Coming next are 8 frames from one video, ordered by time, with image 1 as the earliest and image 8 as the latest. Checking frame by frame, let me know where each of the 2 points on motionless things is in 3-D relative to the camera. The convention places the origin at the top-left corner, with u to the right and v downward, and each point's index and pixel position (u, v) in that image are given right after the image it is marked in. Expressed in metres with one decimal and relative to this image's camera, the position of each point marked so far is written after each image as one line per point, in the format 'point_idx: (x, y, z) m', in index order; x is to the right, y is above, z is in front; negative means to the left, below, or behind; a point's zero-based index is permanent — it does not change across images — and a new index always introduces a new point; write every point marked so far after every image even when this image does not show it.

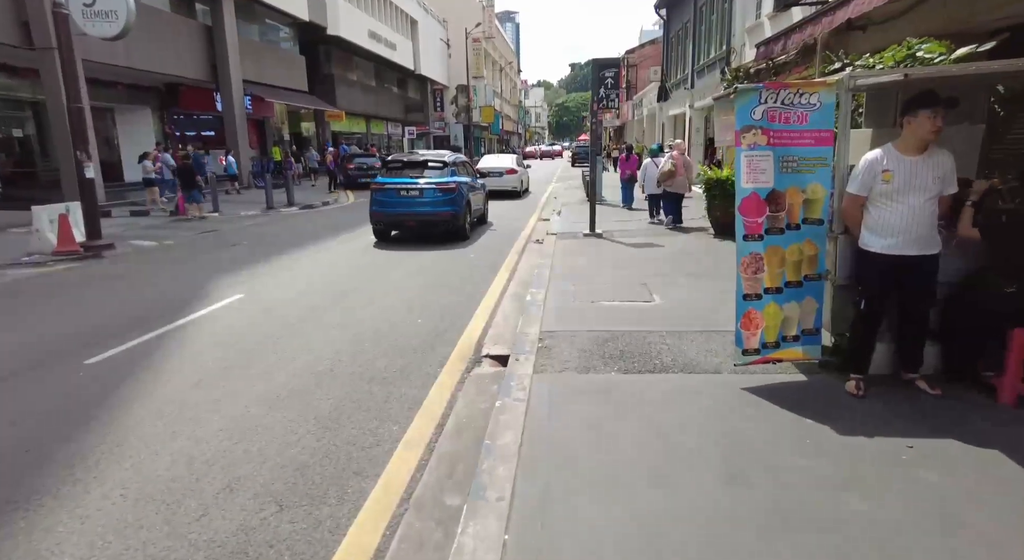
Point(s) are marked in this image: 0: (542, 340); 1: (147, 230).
0: (+0.3, -0.5, +5.3) m
1: (-8.5, +1.1, +14.7) m
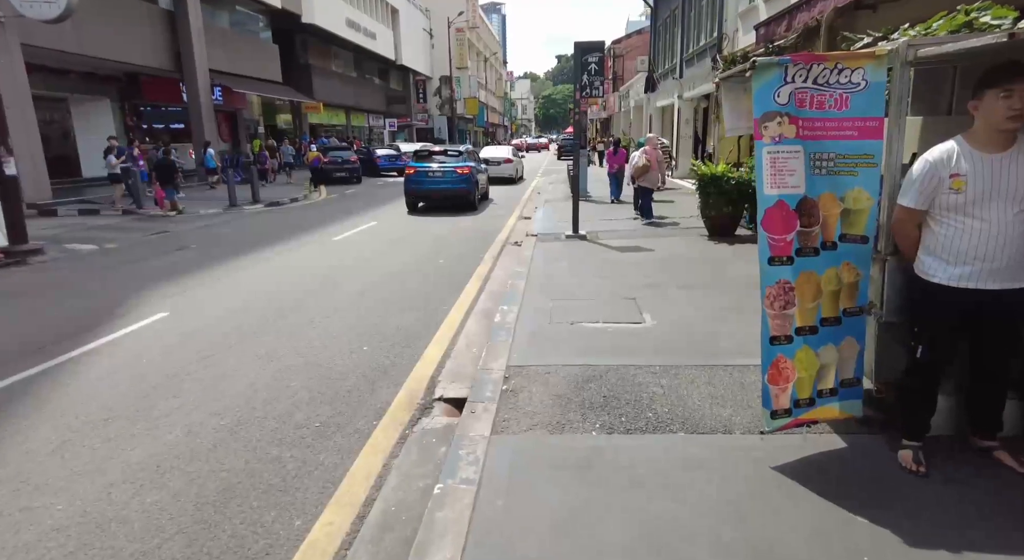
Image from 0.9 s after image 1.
0: (0.0, -0.7, +4.3) m
1: (-8.9, +1.0, +13.5) m
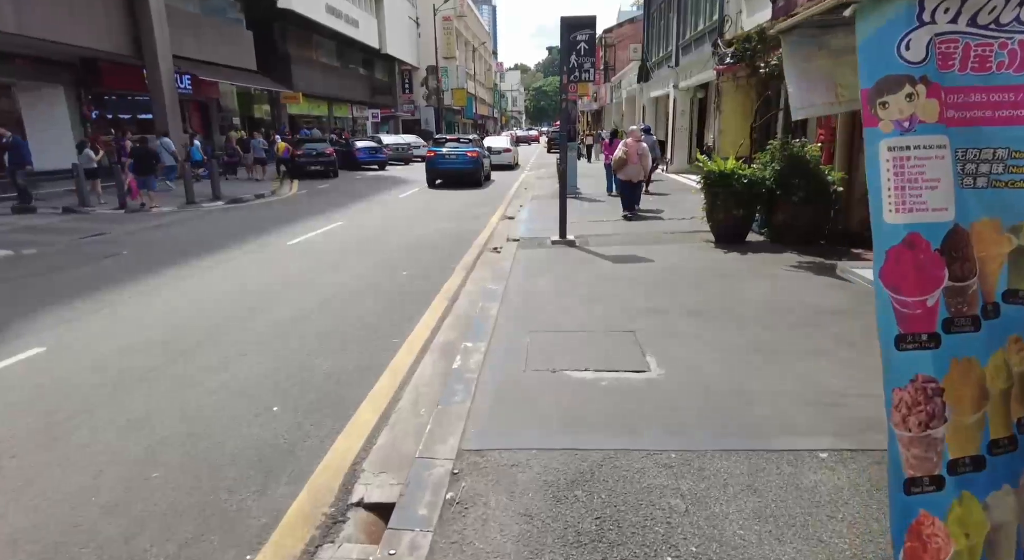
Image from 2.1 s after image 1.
0: (-0.3, -0.9, +3.0) m
1: (-9.3, +0.9, +12.0) m
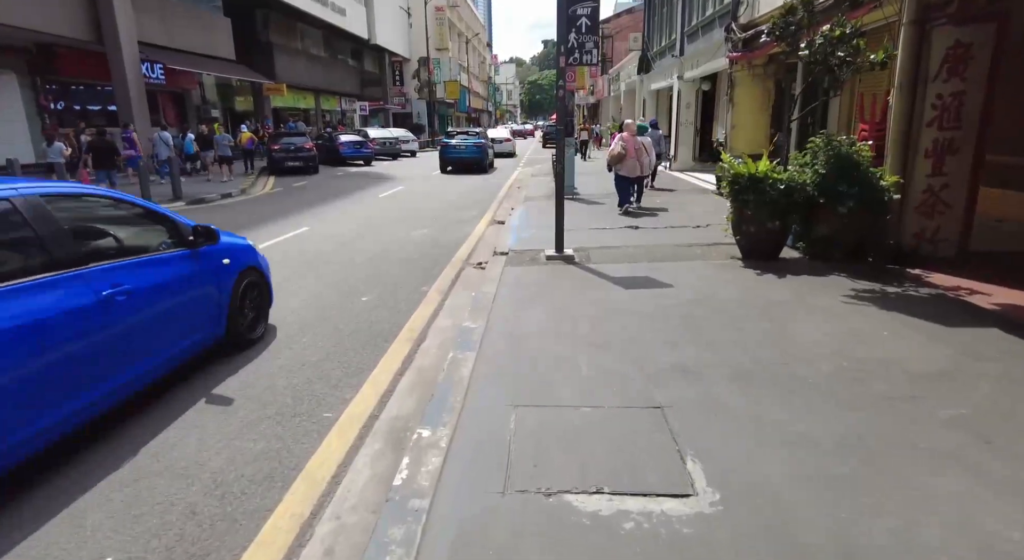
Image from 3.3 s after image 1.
0: (-0.4, -1.3, +1.4) m
1: (-9.5, +0.6, +10.4) m
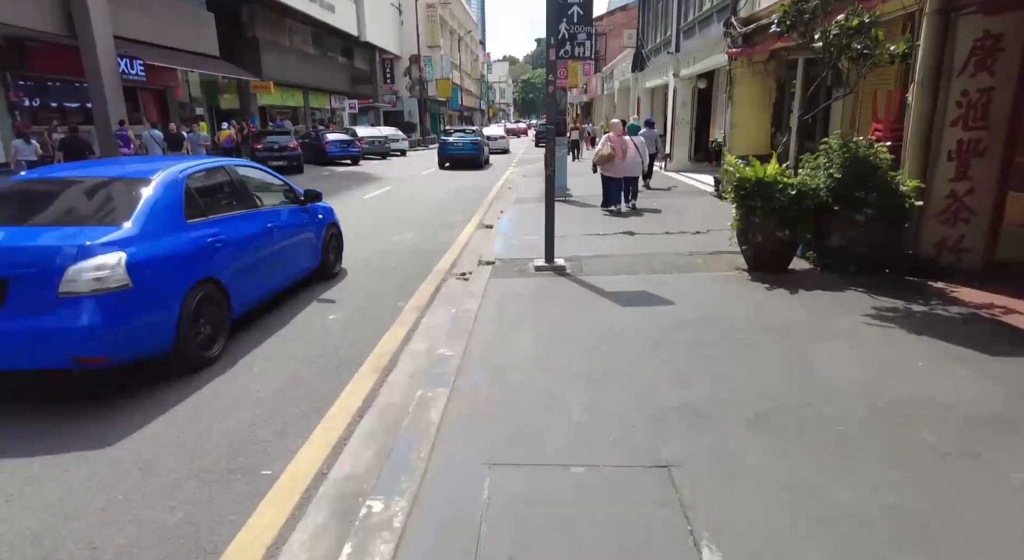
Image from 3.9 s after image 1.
0: (-0.5, -1.4, +0.8) m
1: (-9.7, +0.5, +9.6) m
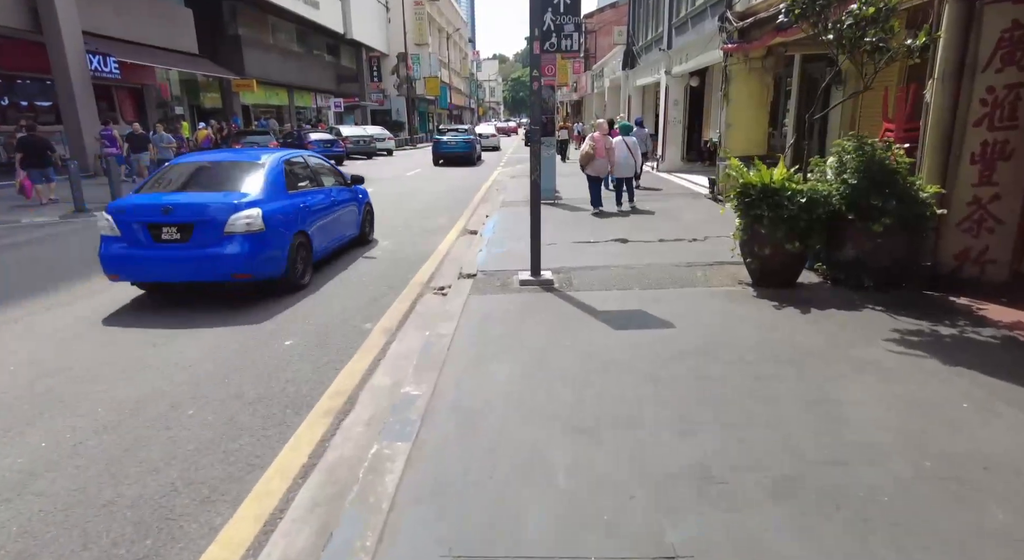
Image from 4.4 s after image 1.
0: (-0.6, -1.6, +0.2) m
1: (-9.9, +0.3, +8.8) m
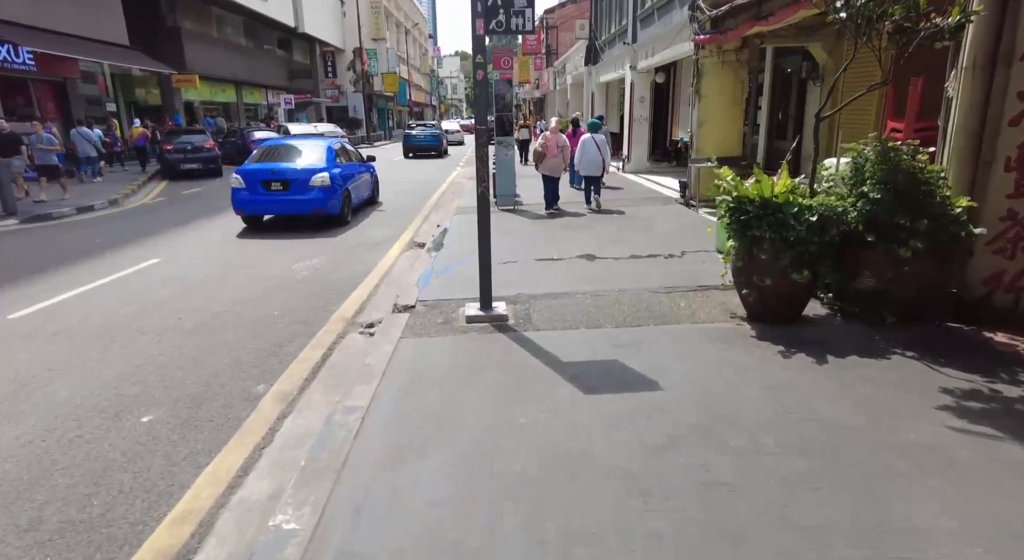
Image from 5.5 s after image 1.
0: (-0.7, -1.9, -1.1) m
1: (-10.5, -0.1, +7.0) m
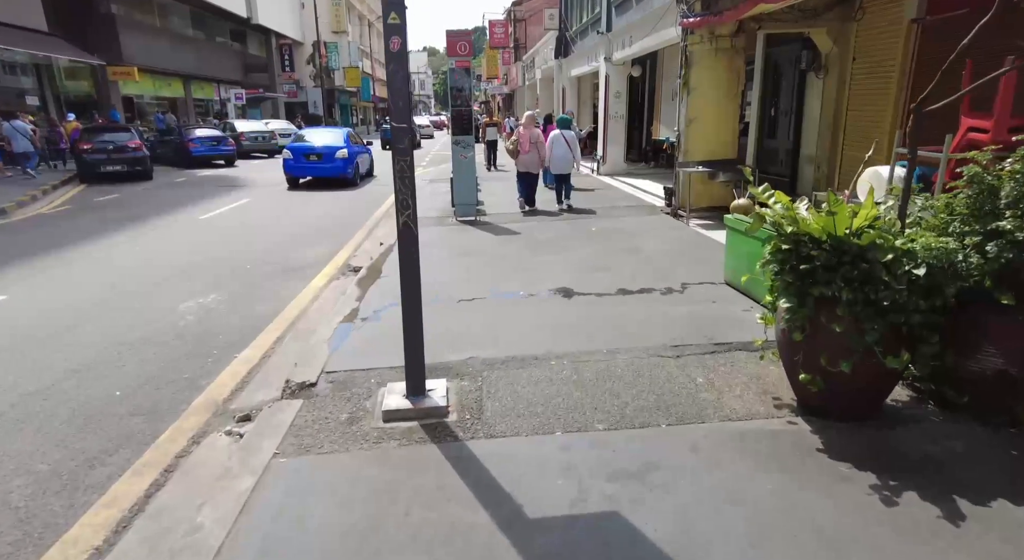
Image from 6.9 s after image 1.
0: (-0.7, -2.4, -2.9) m
1: (-10.9, -0.6, +4.8) m
